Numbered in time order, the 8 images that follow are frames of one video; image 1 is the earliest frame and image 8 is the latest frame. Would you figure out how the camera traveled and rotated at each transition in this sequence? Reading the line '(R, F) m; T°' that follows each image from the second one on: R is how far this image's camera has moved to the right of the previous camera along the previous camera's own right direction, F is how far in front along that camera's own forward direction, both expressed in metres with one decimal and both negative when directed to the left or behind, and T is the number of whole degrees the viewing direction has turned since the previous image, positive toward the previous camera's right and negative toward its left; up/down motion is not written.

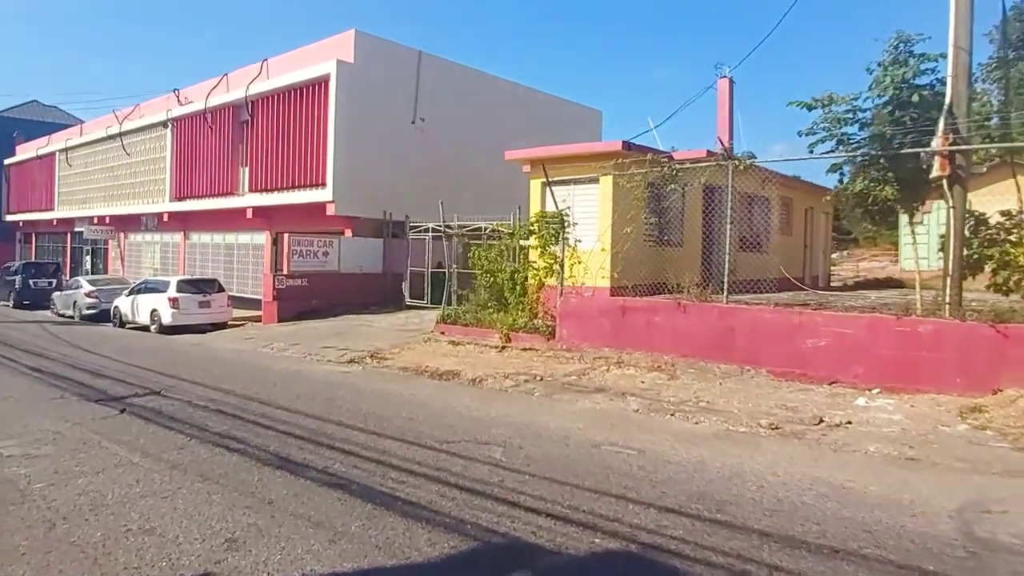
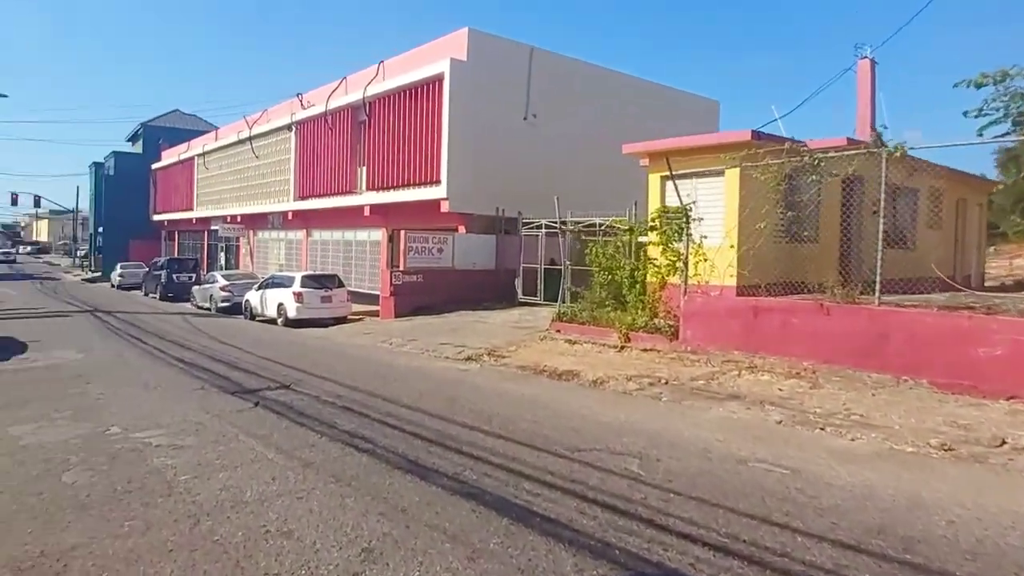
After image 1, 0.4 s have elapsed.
(-0.3, +0.4) m; -9°
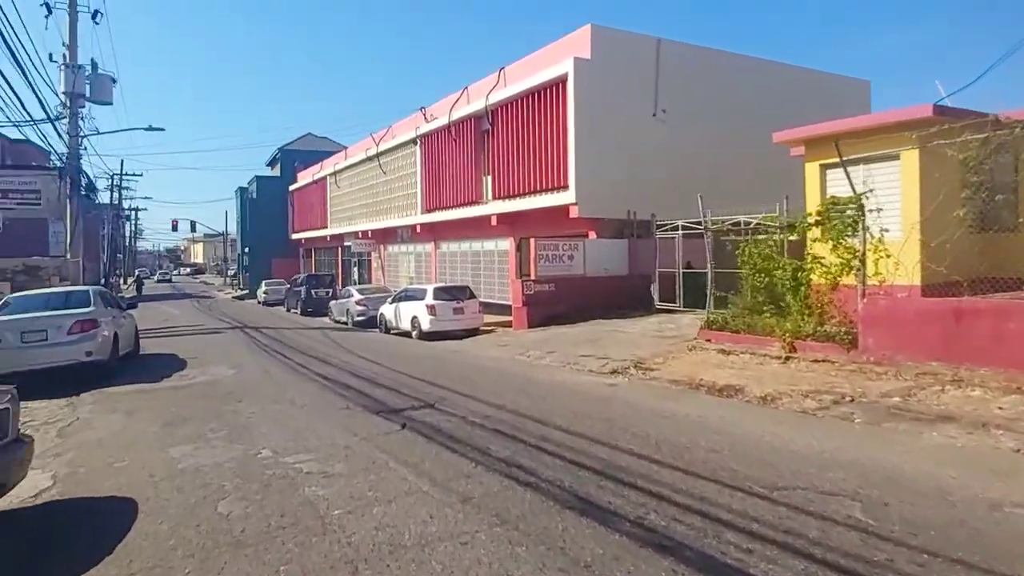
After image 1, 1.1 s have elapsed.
(-0.5, +0.8) m; -10°
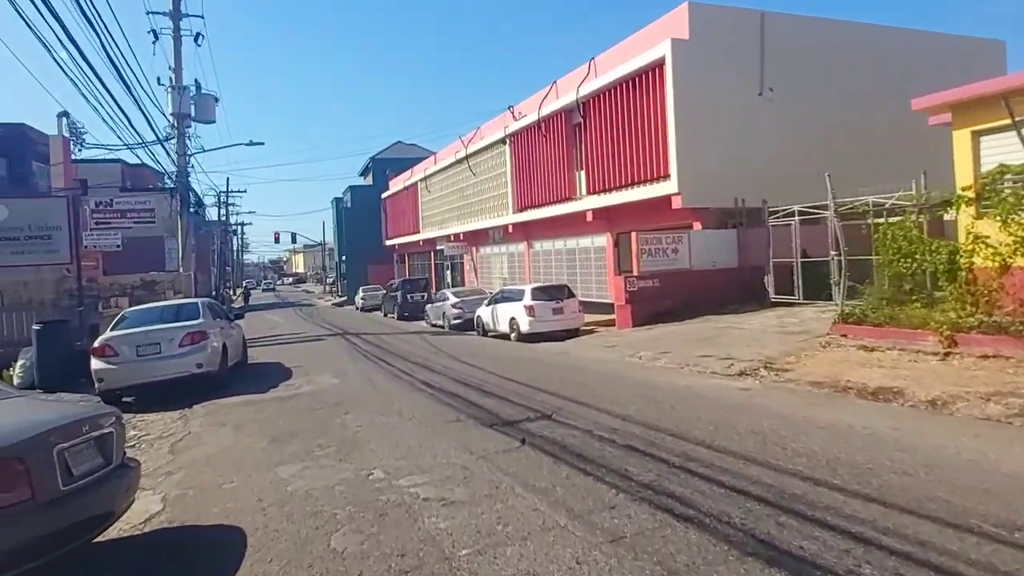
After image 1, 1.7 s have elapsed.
(-0.4, +0.9) m; -7°
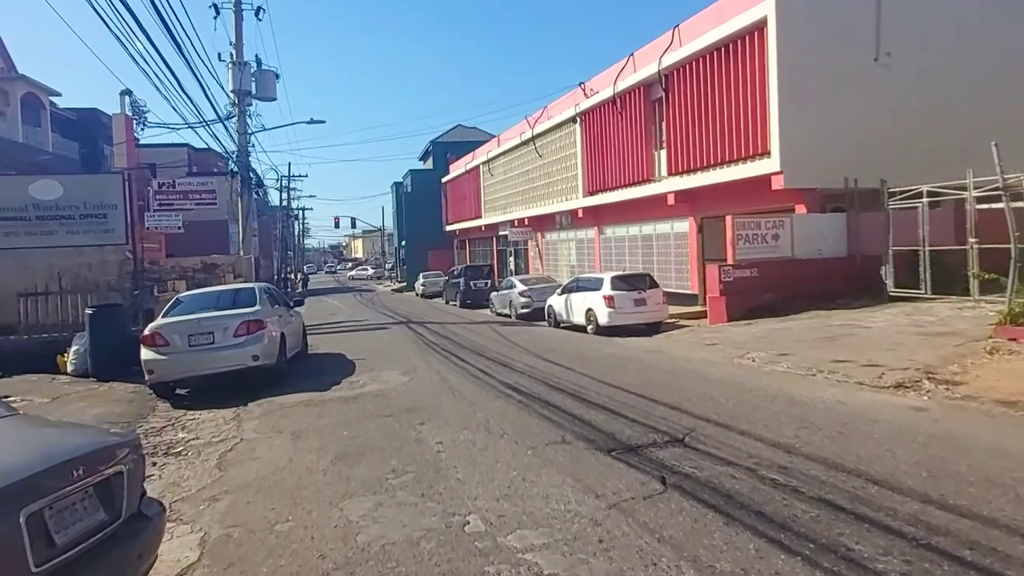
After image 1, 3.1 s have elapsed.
(-0.7, +1.8) m; -5°
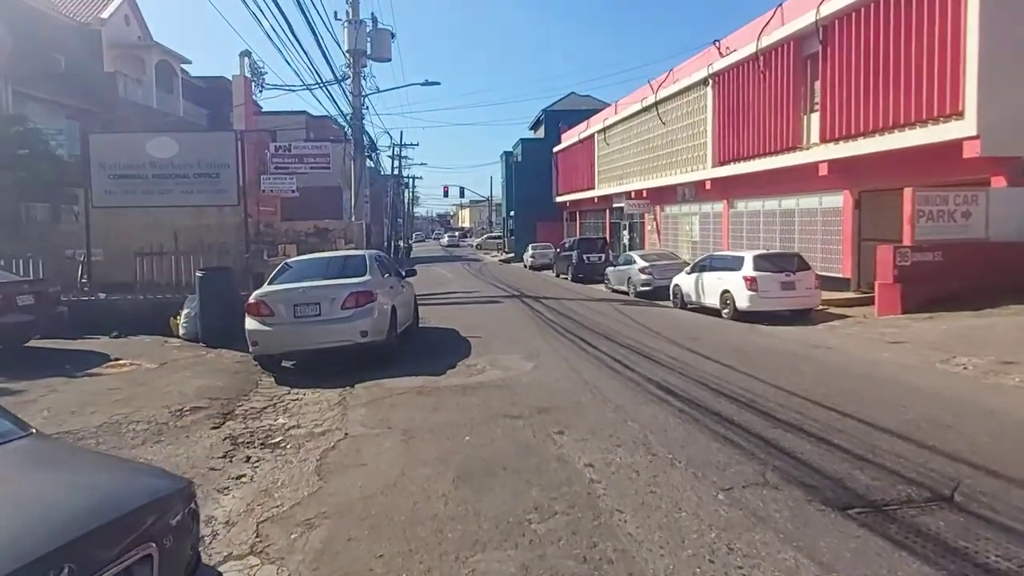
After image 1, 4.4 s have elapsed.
(-0.7, +1.8) m; -8°
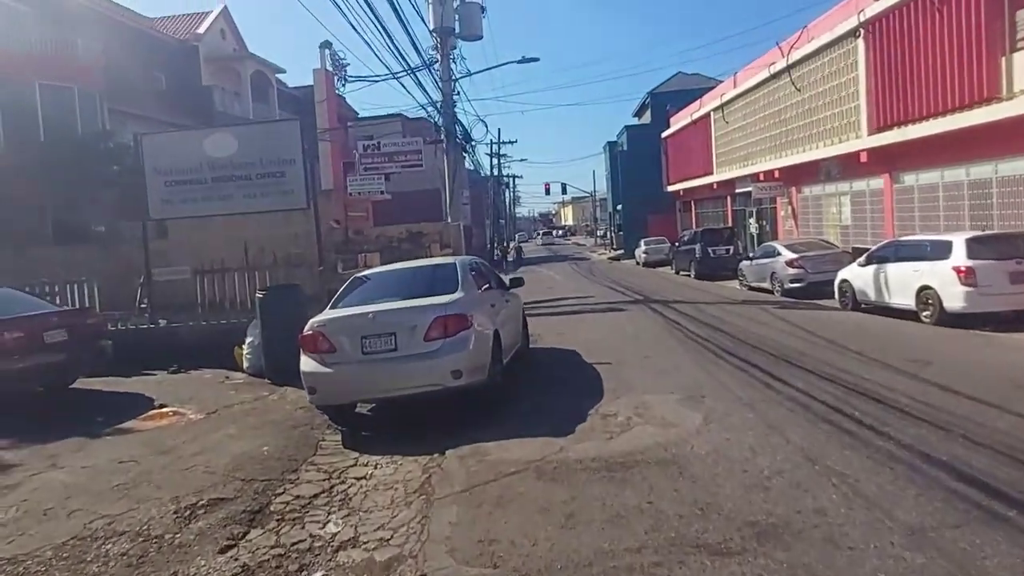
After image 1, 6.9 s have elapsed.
(-0.5, +3.4) m; -9°
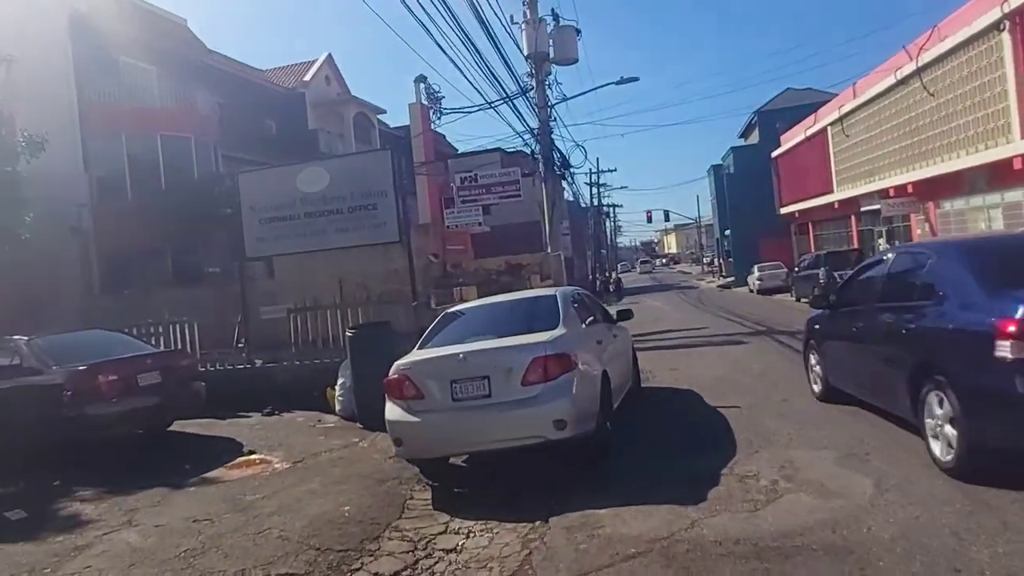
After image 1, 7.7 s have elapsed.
(-0.1, +1.1) m; -8°
